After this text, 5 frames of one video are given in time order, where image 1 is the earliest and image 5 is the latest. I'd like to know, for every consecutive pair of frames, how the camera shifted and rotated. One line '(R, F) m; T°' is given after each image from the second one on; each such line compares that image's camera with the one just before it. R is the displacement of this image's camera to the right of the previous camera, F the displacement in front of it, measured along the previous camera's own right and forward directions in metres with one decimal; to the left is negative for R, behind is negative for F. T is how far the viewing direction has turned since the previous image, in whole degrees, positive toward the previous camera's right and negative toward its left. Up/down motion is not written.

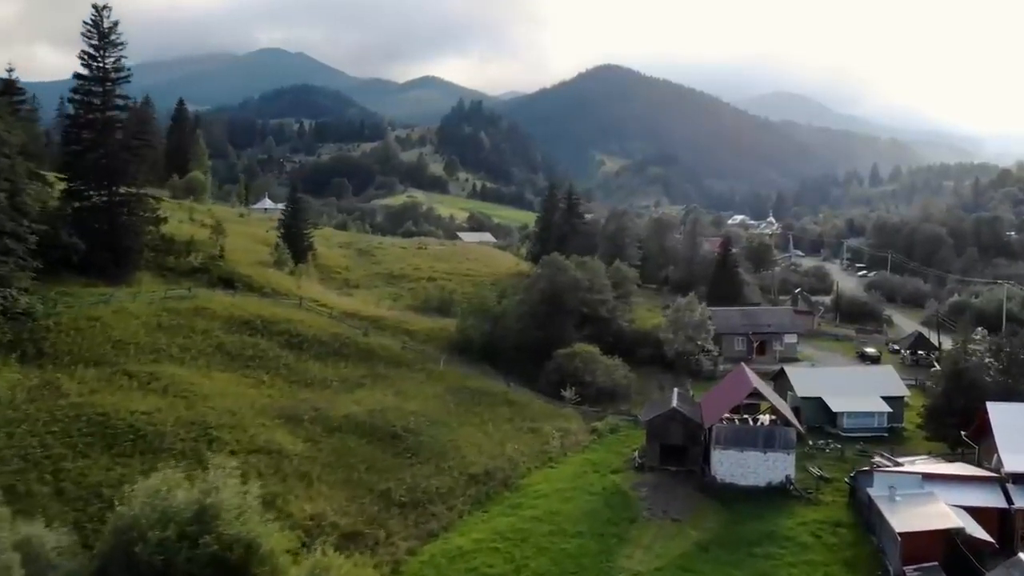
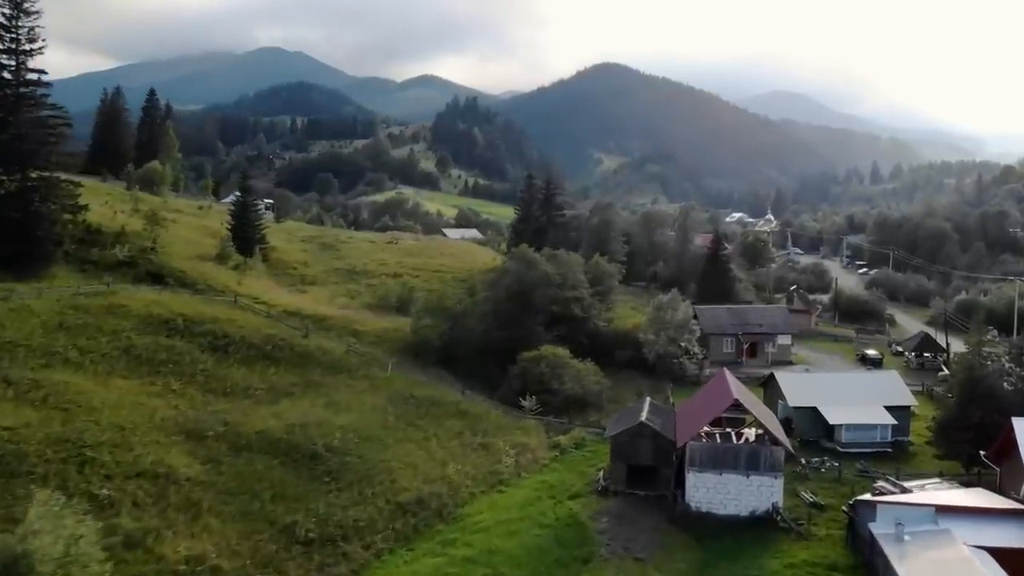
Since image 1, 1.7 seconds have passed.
(+2.9, +6.8) m; 0°
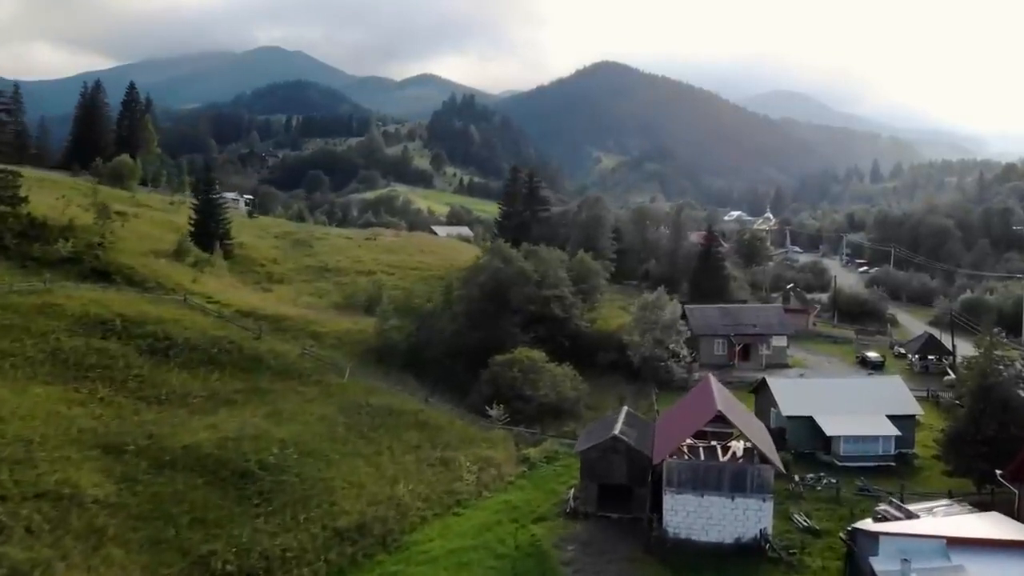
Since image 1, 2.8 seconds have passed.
(+1.9, +4.4) m; 0°
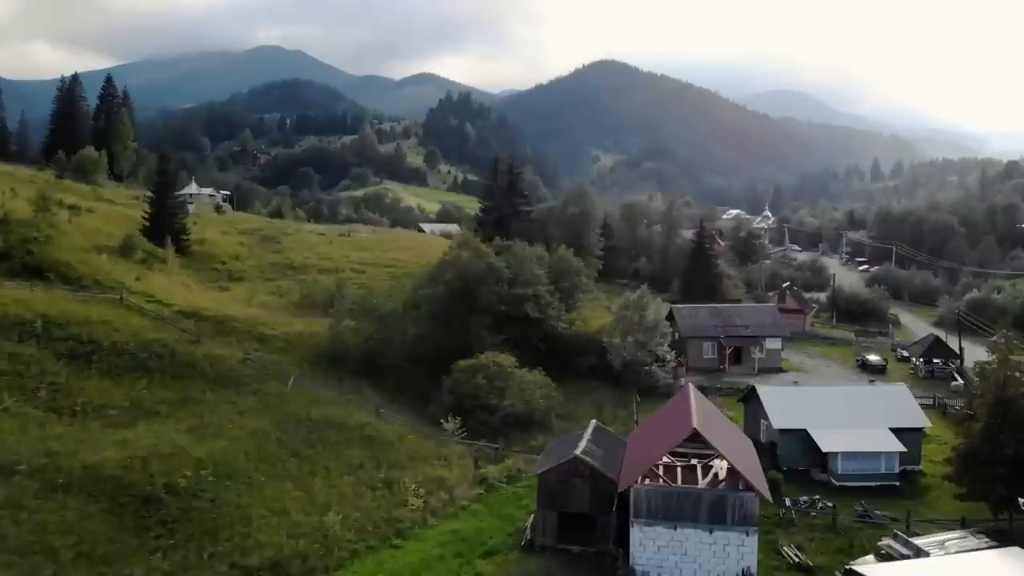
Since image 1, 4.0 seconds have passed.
(+2.0, +4.7) m; 0°
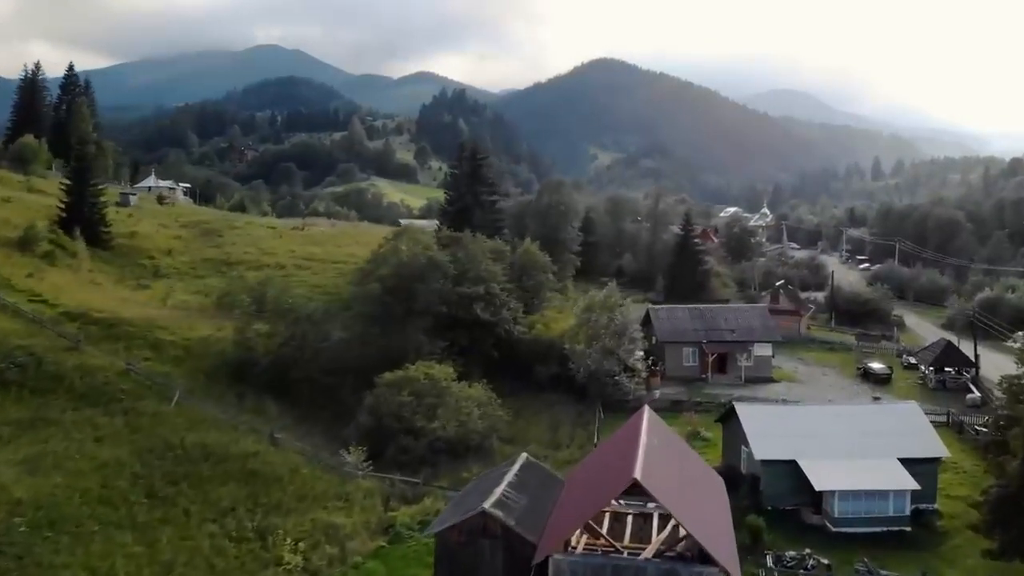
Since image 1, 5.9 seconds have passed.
(+3.1, +7.4) m; 0°
